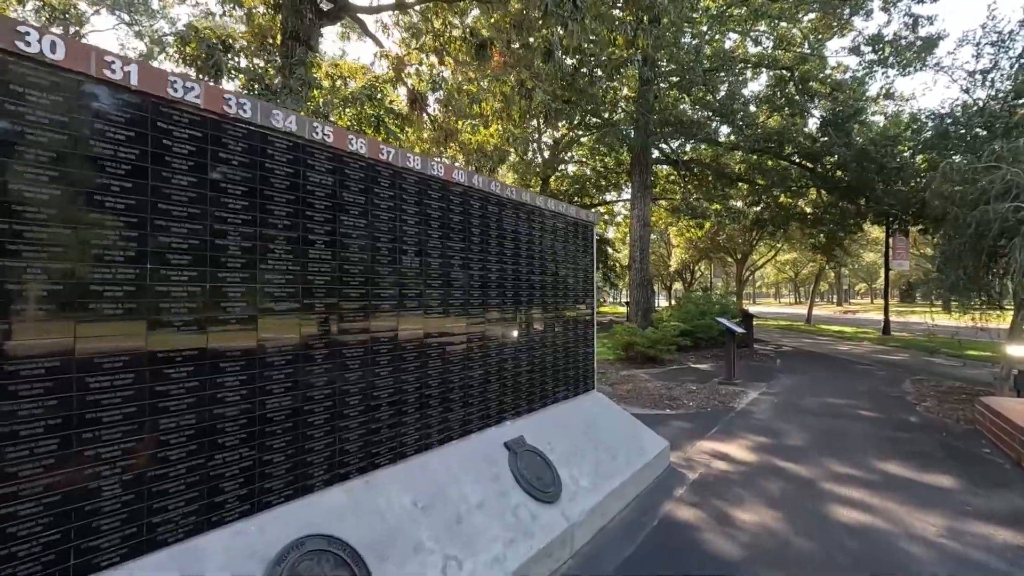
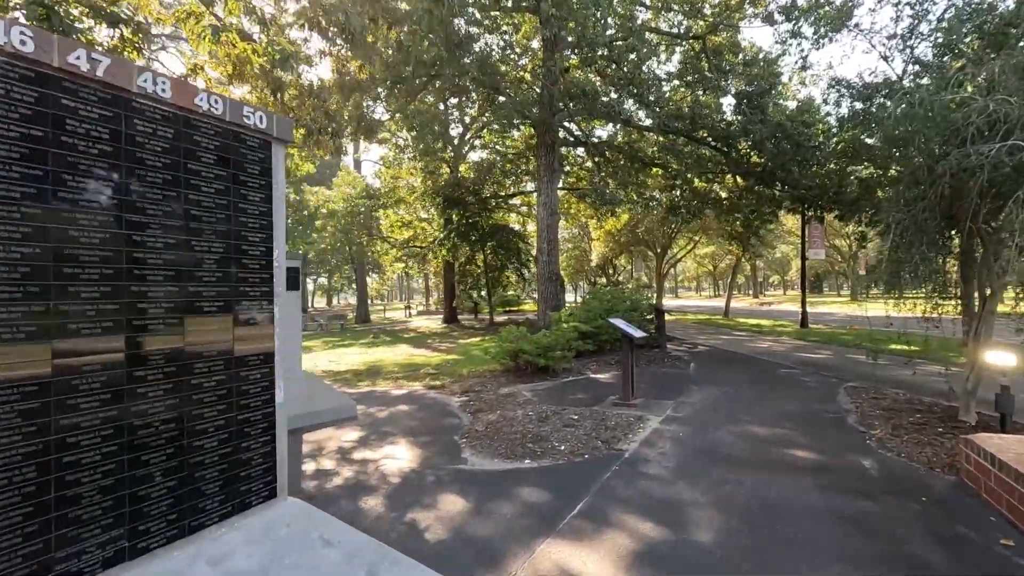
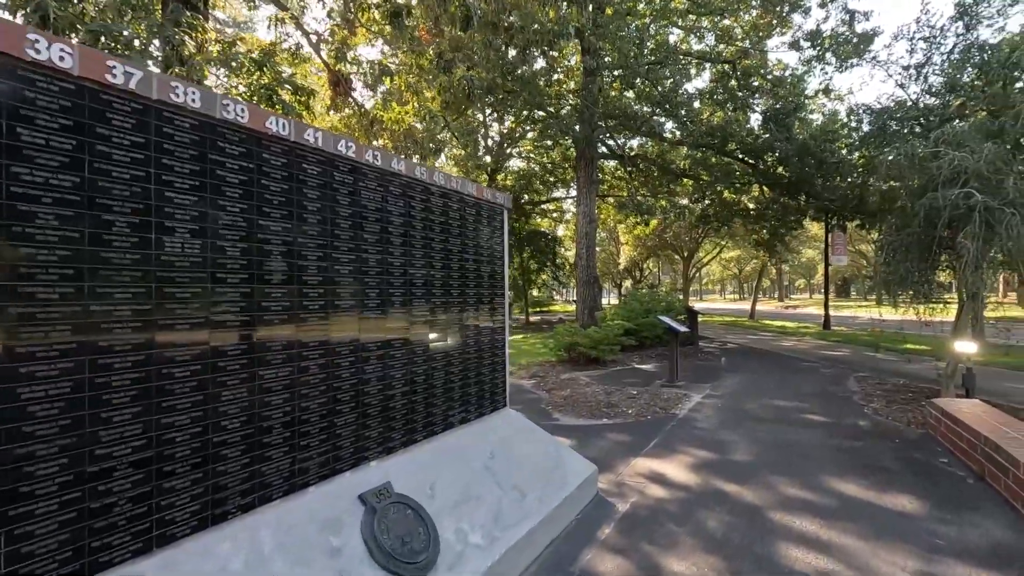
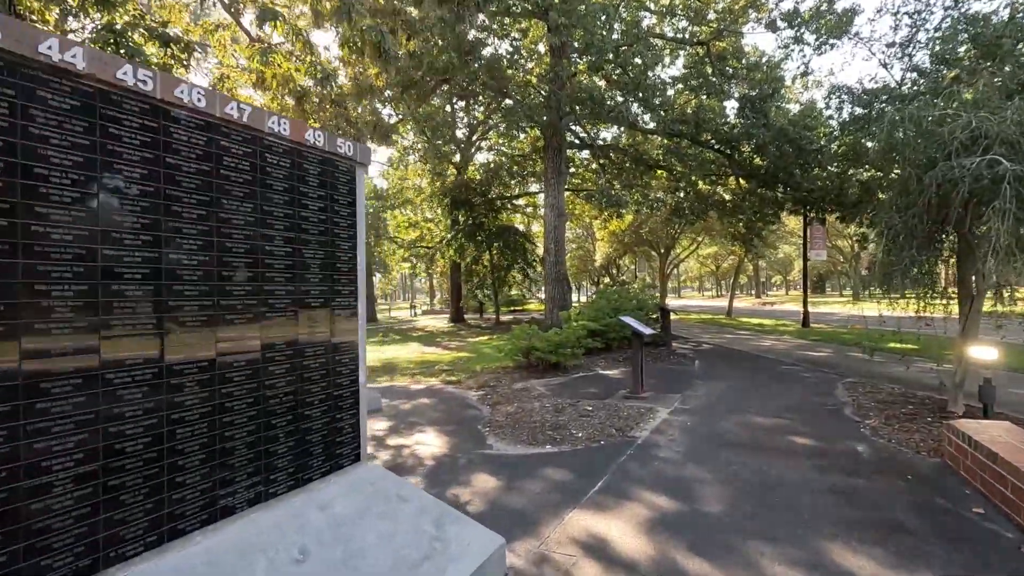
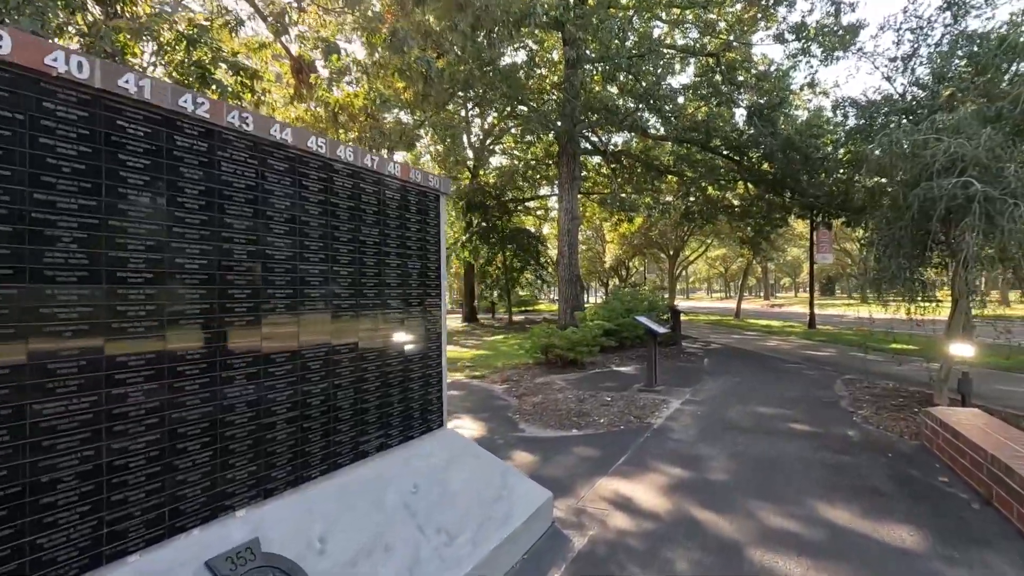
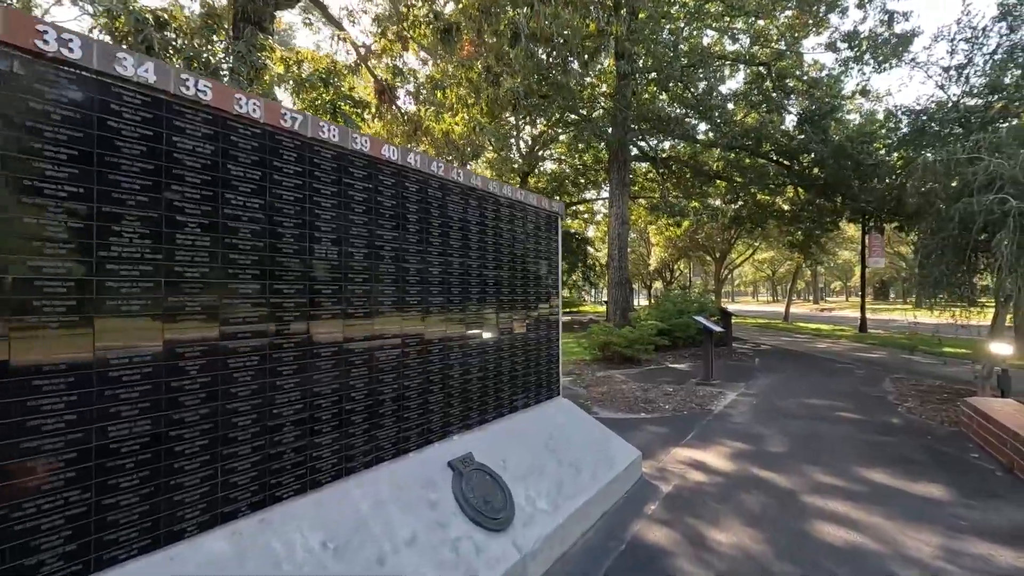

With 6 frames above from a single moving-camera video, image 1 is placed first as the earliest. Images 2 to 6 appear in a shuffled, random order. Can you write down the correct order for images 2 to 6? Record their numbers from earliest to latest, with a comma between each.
6, 3, 5, 4, 2
